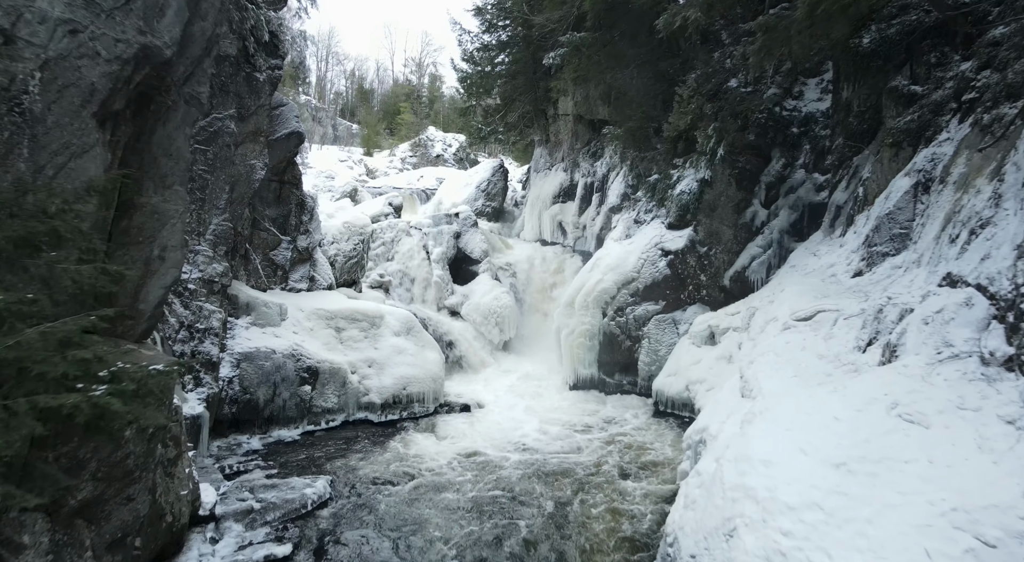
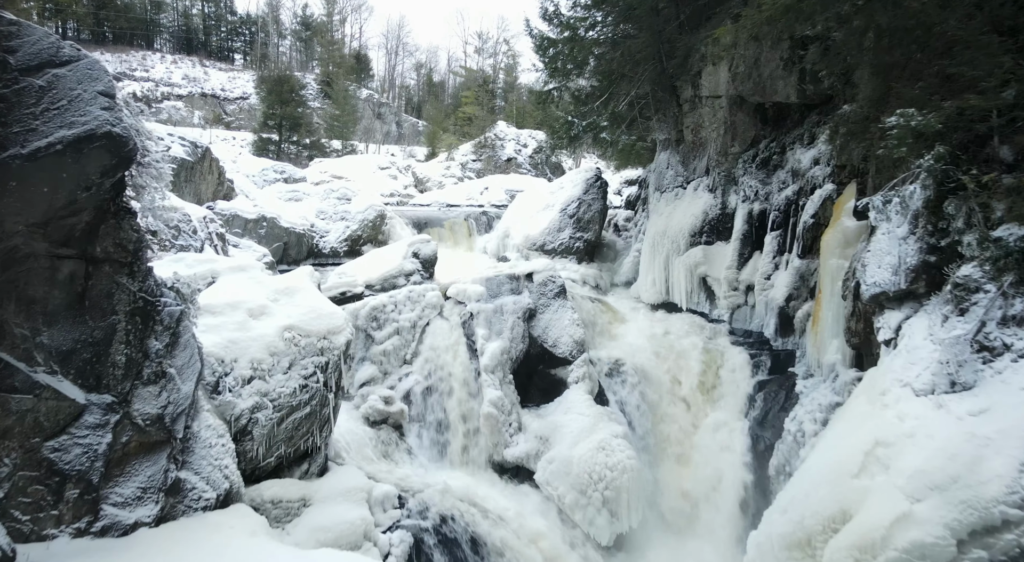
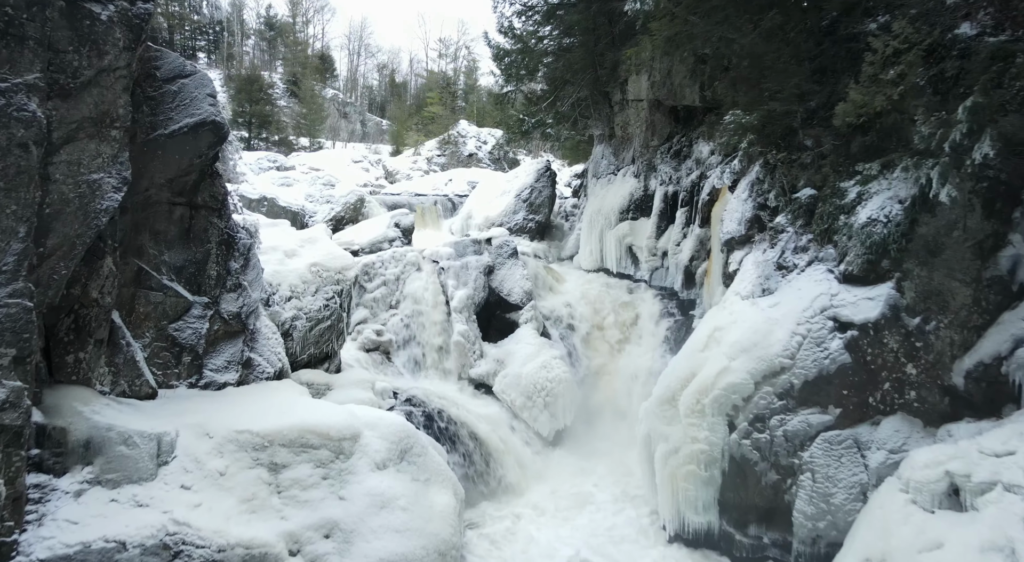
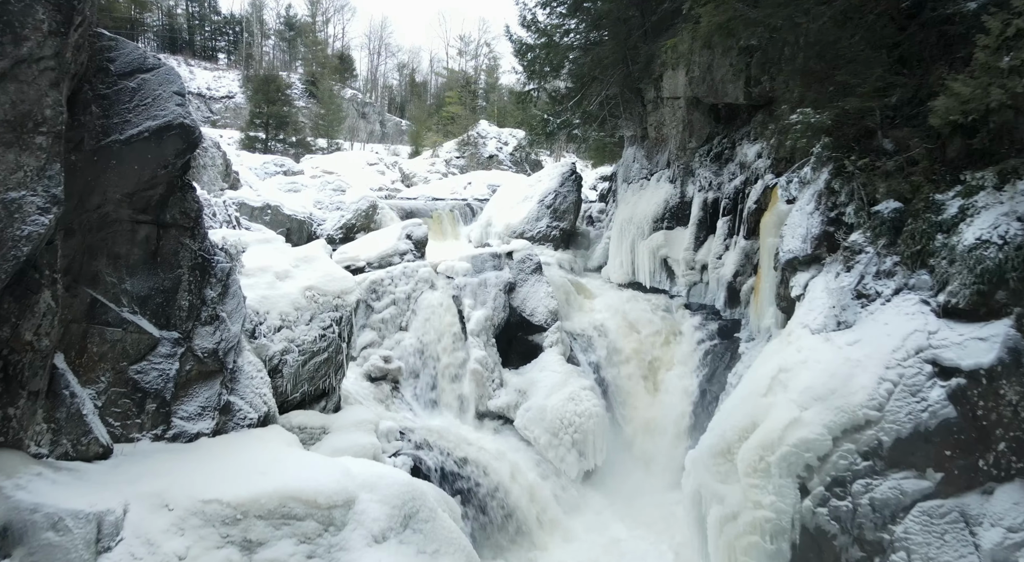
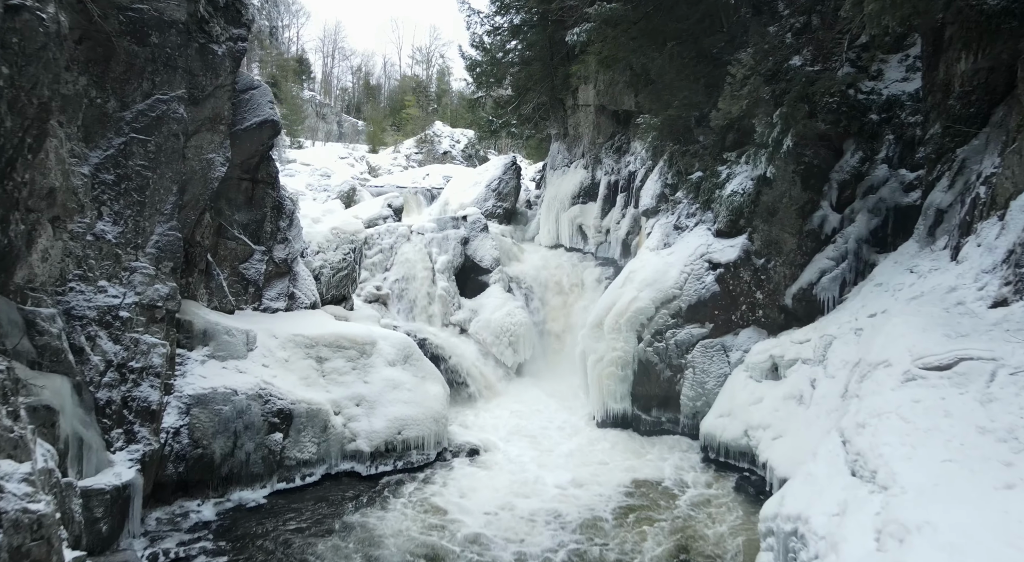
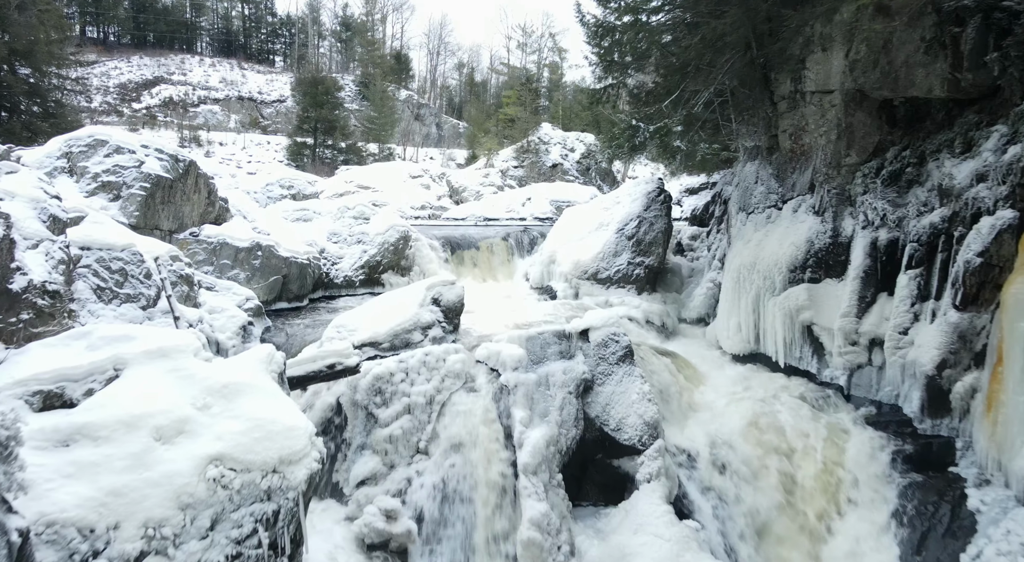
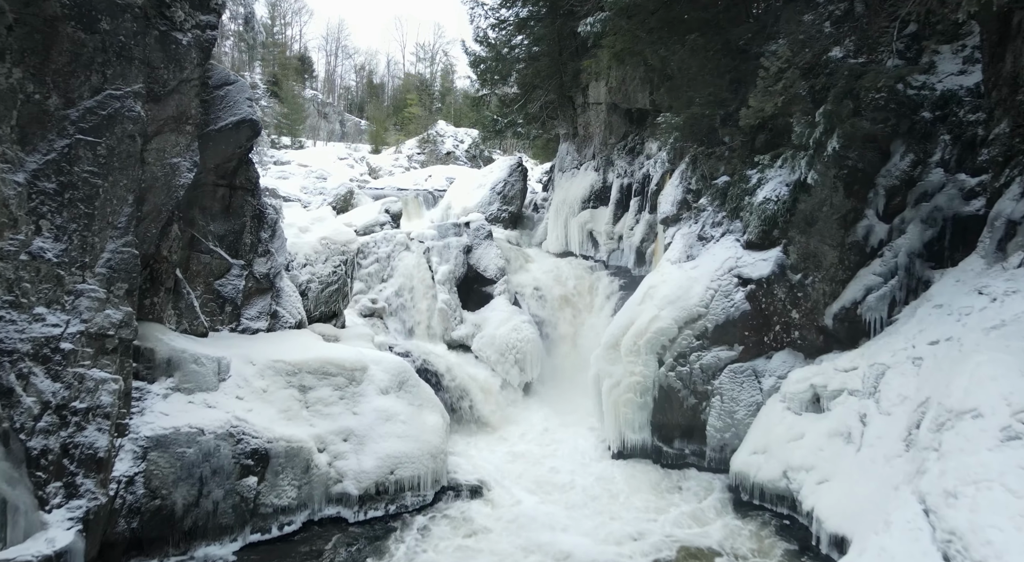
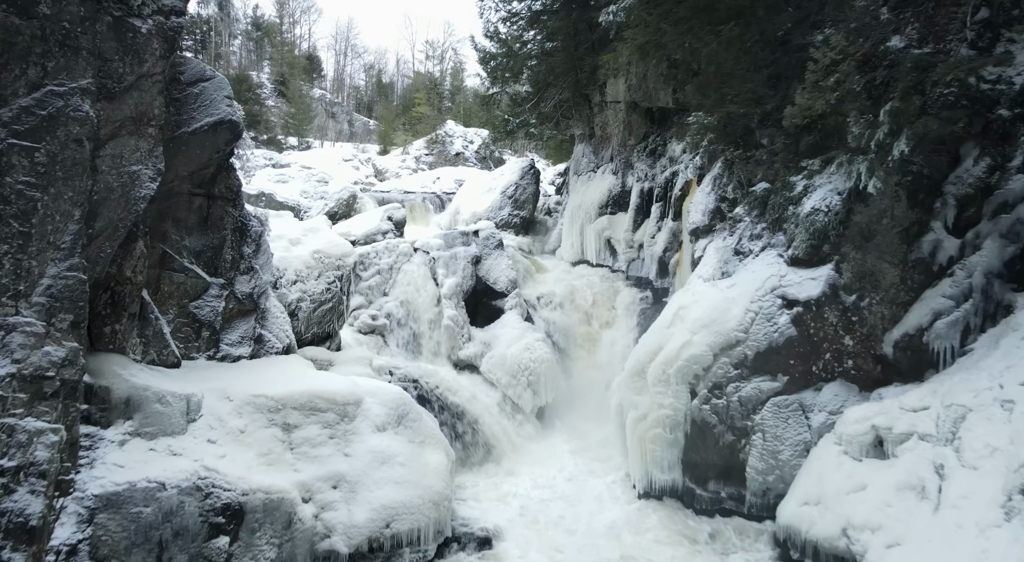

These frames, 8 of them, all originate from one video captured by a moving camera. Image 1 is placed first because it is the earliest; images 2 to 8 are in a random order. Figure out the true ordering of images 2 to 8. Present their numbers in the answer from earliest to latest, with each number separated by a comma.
5, 7, 8, 3, 4, 2, 6
